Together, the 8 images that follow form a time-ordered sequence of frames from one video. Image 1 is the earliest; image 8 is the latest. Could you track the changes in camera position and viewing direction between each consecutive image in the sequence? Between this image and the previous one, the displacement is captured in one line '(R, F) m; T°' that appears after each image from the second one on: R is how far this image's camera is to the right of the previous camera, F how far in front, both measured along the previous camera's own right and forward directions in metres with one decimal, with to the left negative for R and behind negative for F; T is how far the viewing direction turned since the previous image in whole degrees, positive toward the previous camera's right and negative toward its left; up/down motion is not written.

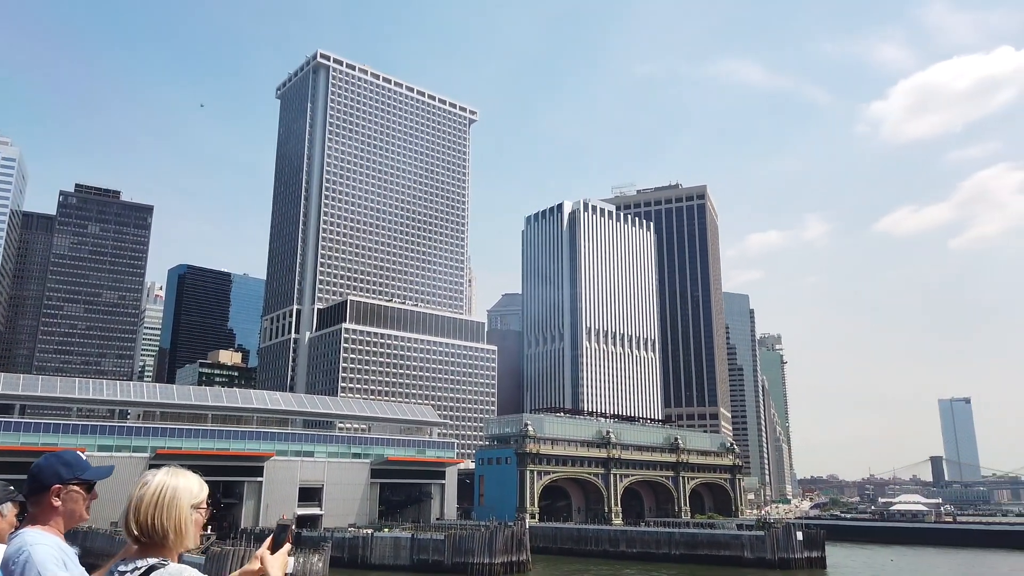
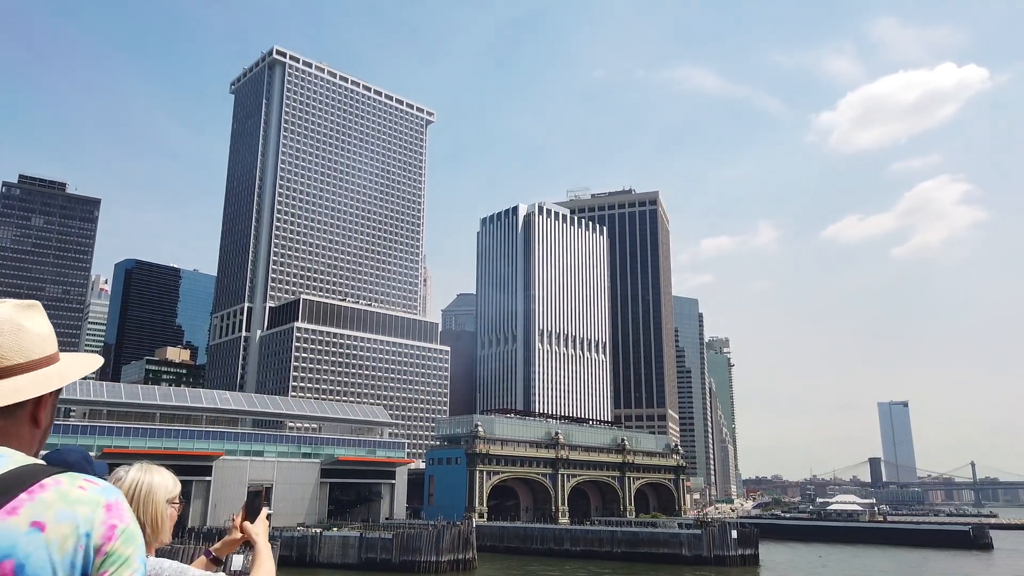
(+0.5, -2.5) m; +3°
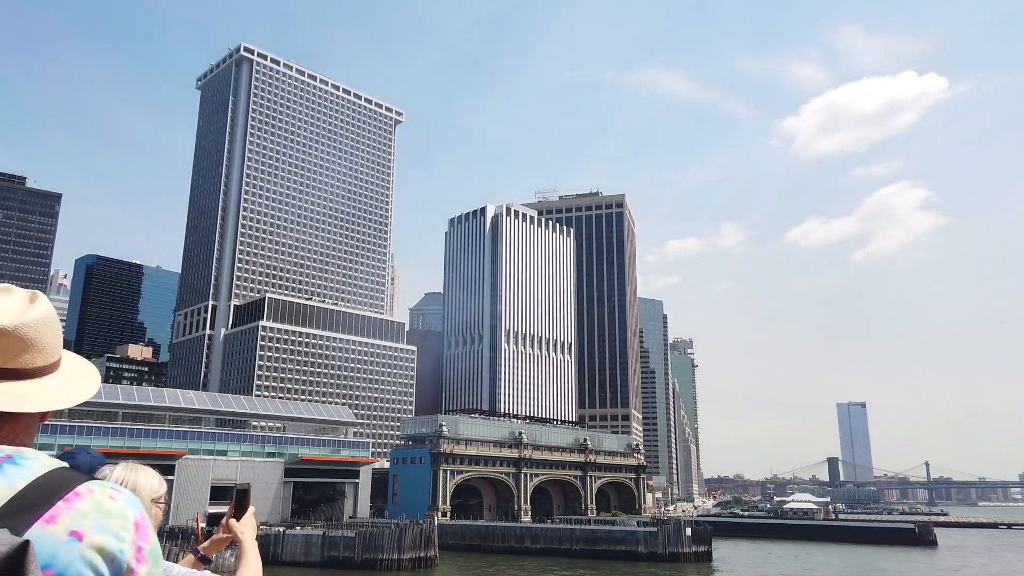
(+0.6, -2.2) m; +2°
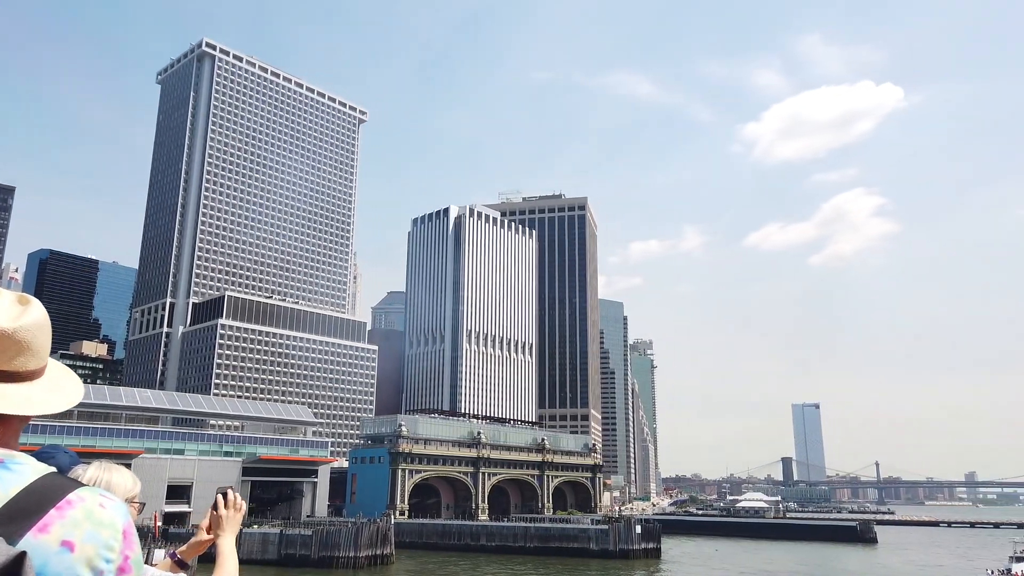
(+0.8, -2.5) m; +3°
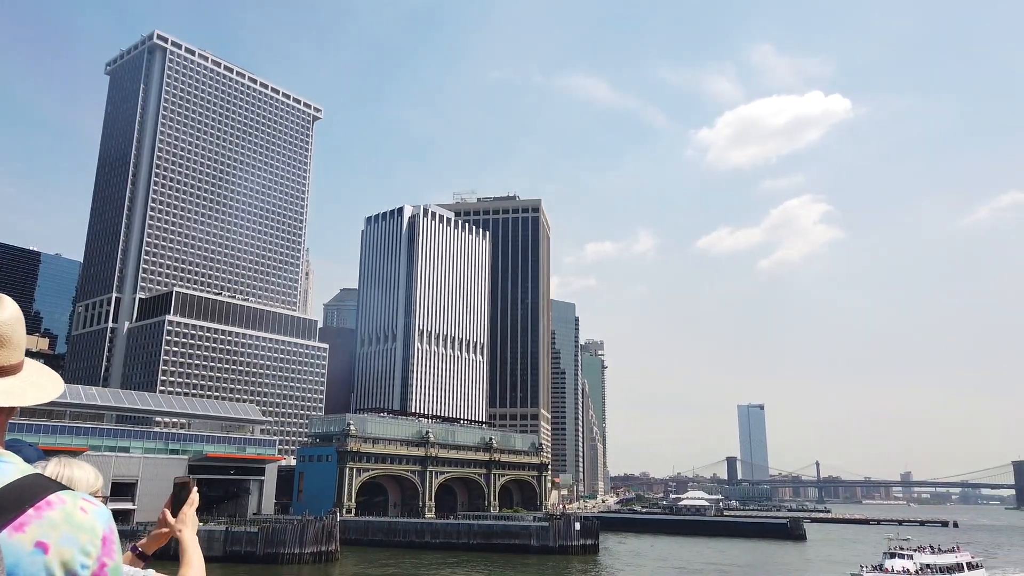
(+1.1, -3.4) m; +3°
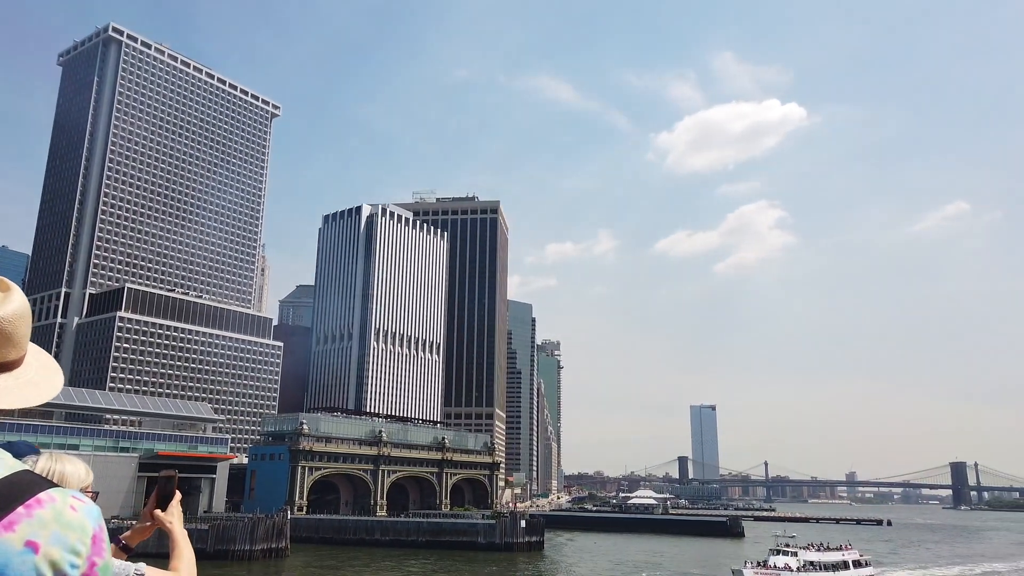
(+1.2, -3.7) m; +3°
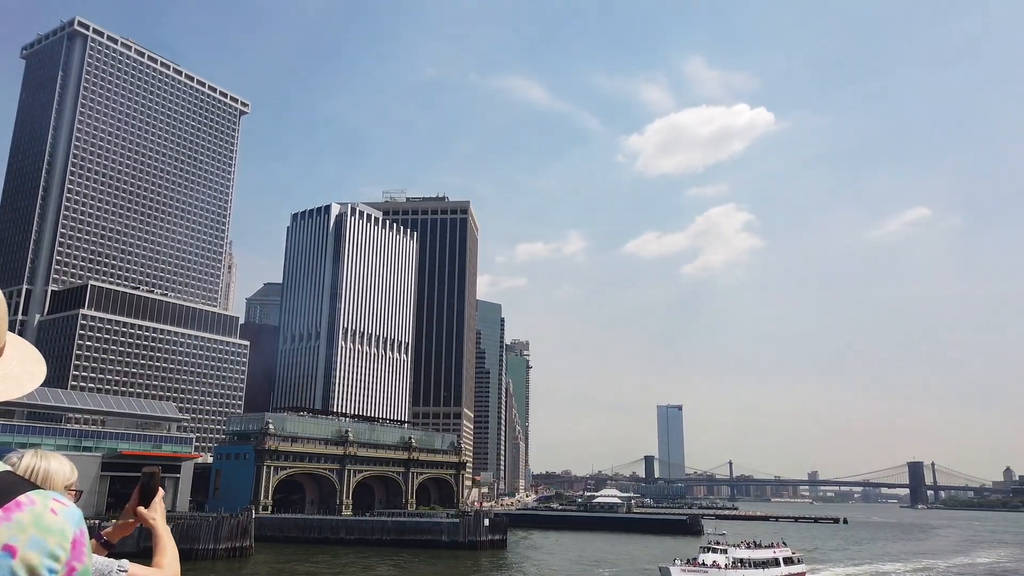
(+0.7, -2.2) m; +2°
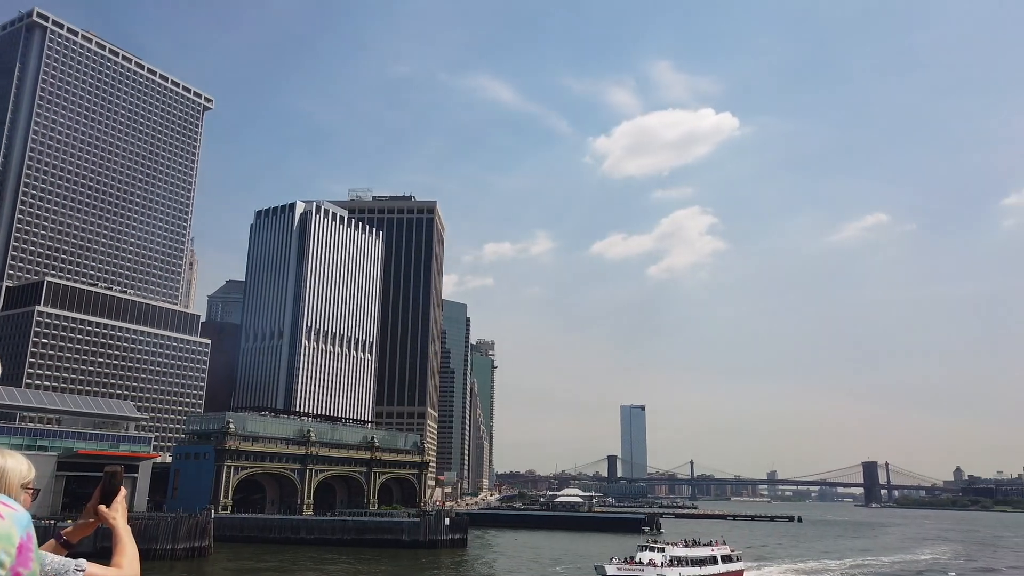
(+0.6, -1.7) m; +3°
